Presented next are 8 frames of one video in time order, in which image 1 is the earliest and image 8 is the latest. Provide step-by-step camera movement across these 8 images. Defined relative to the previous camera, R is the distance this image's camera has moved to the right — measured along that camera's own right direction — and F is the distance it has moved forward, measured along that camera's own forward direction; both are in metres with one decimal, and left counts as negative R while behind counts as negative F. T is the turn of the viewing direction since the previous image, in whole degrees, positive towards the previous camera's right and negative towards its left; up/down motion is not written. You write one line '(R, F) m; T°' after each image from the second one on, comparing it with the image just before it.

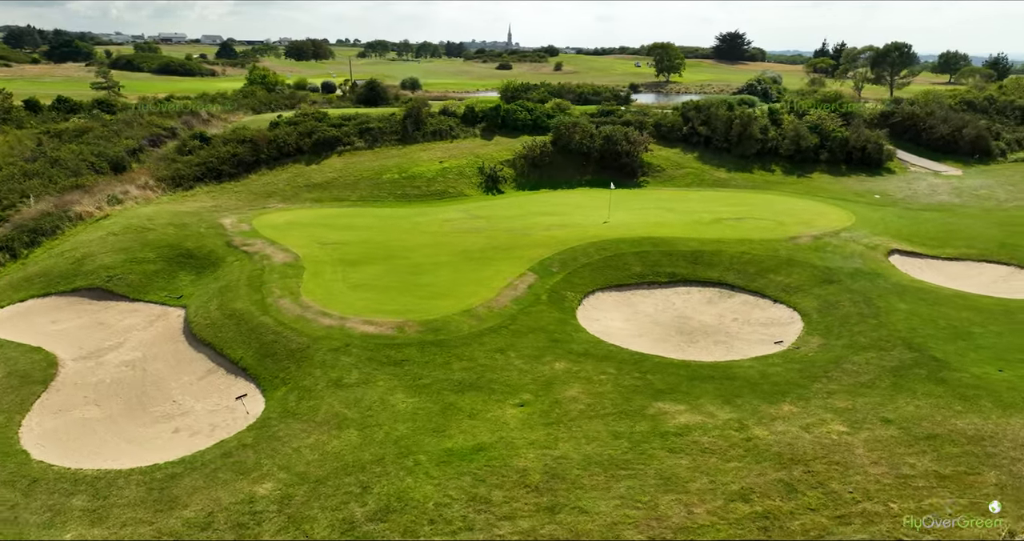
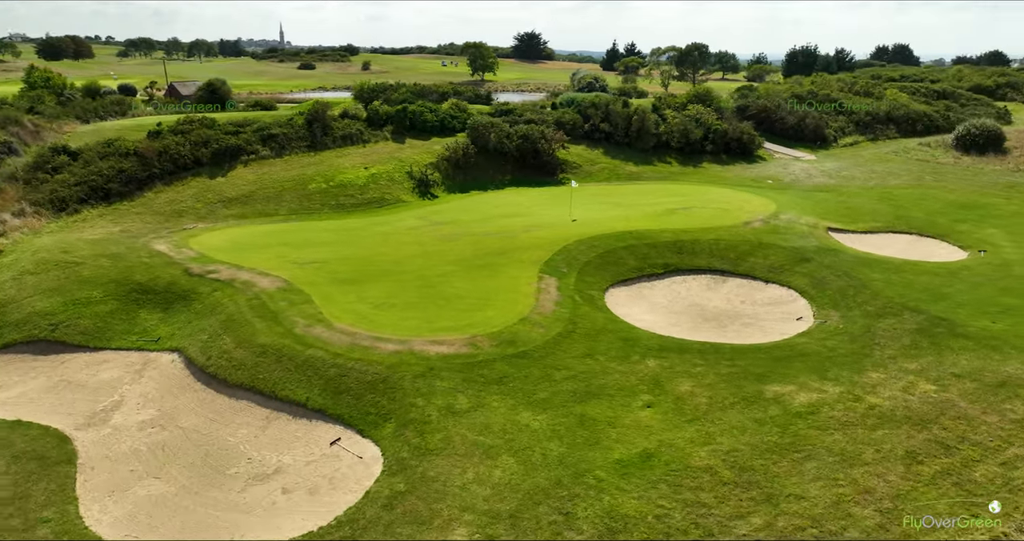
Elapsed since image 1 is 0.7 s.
(-6.9, +1.5) m; +16°
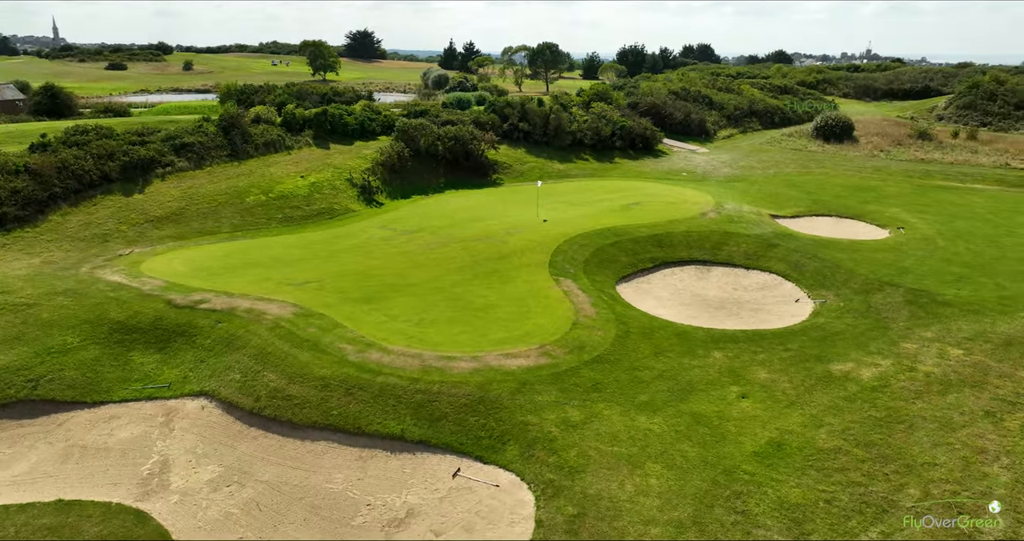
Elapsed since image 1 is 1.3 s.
(-5.8, +1.2) m; +14°
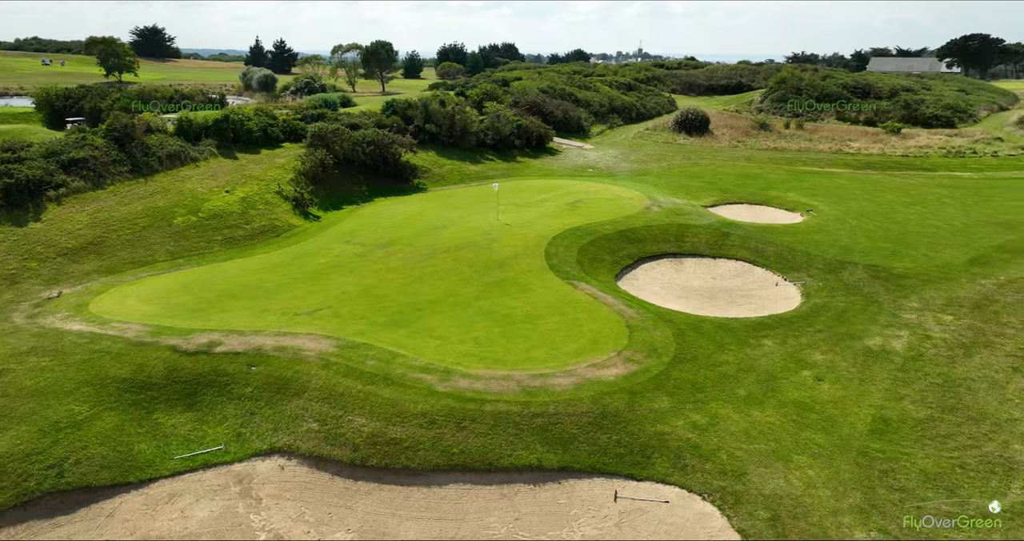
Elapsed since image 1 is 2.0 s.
(-6.2, +1.7) m; +15°
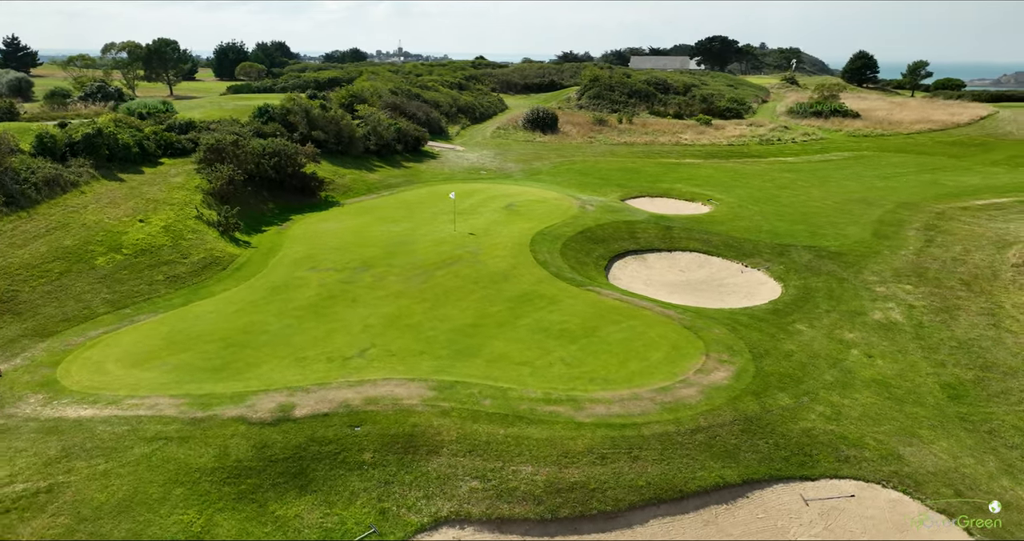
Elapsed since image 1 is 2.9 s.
(-7.0, +2.3) m; +18°
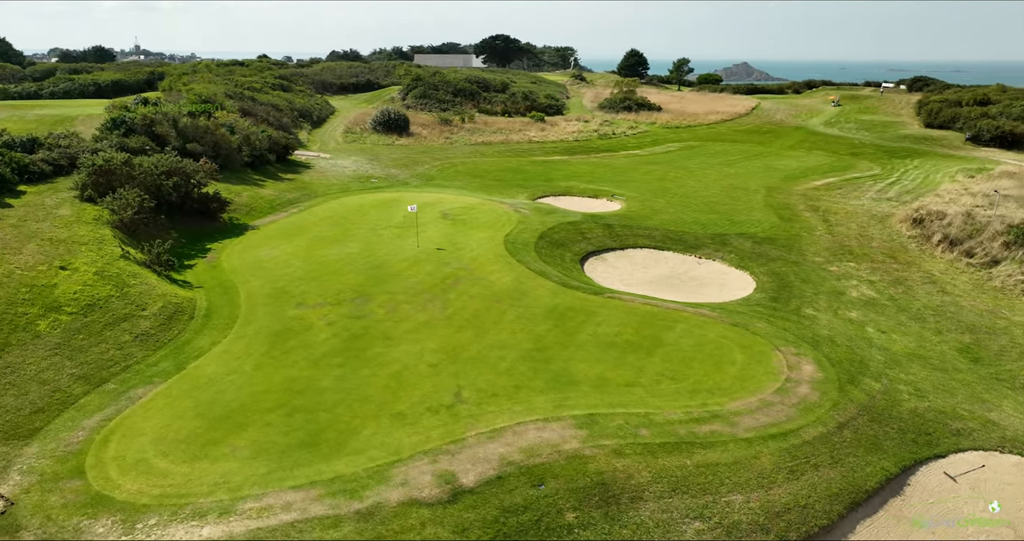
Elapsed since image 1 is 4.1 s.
(-6.7, +2.4) m; +17°
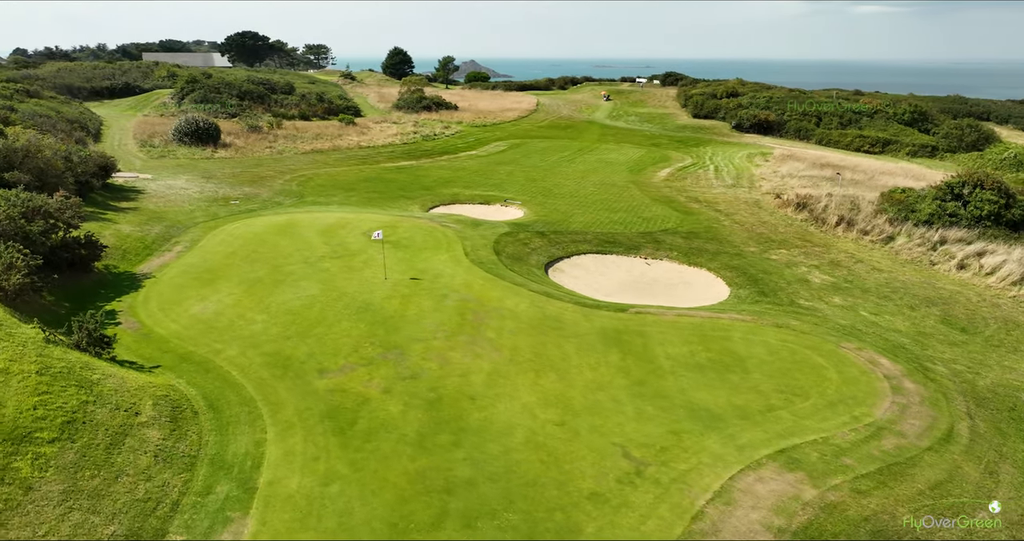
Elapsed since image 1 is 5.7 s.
(-7.0, +3.6) m; +20°
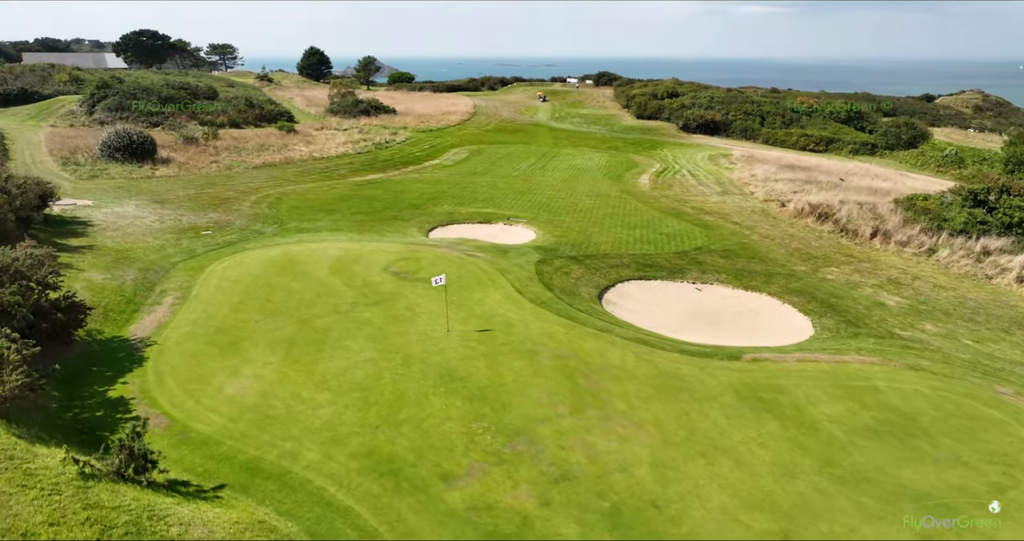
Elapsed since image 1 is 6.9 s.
(-4.4, +3.5) m; +7°
